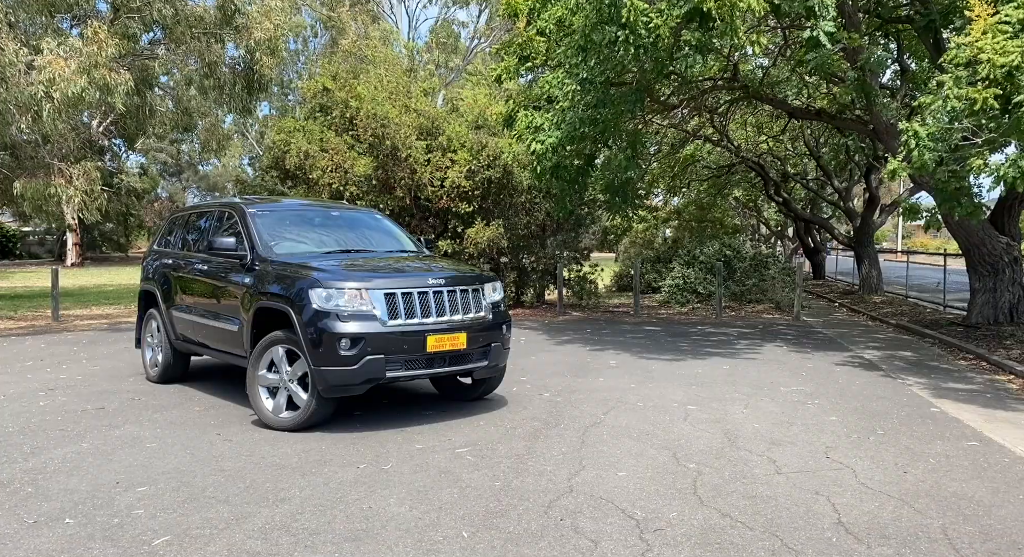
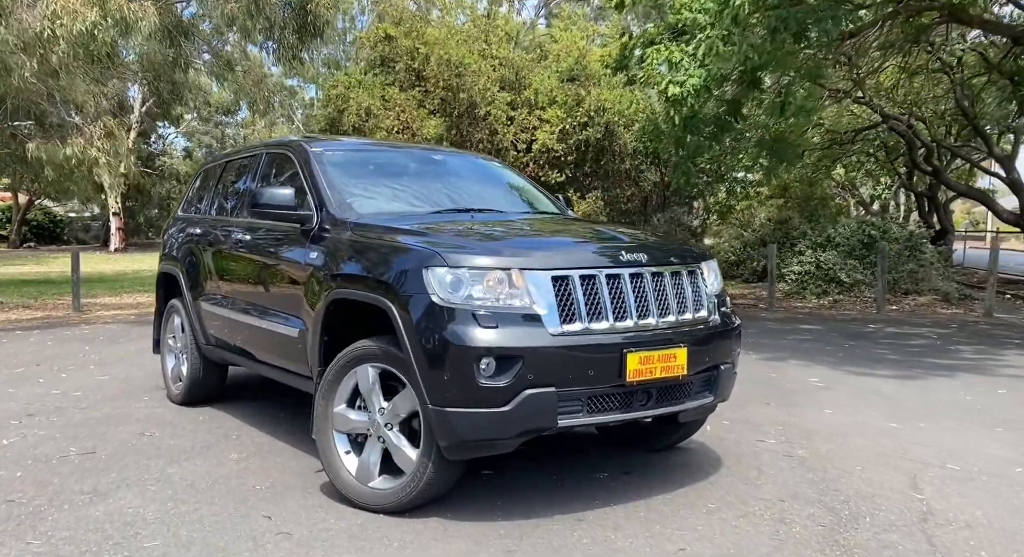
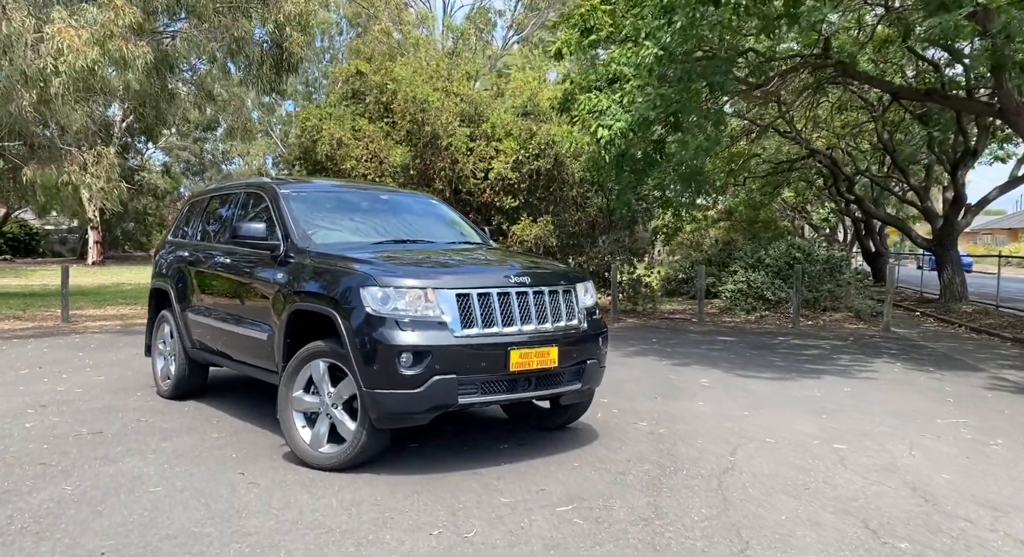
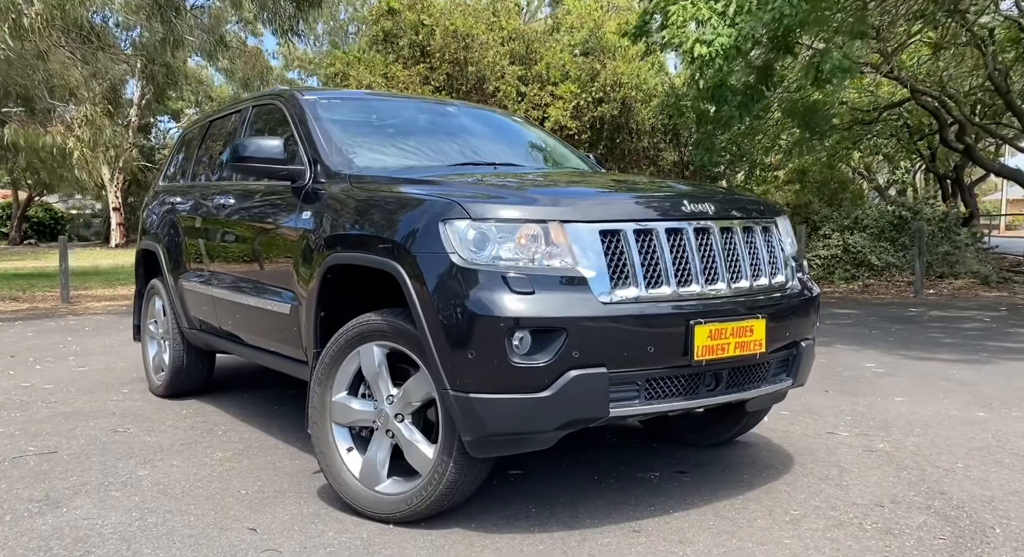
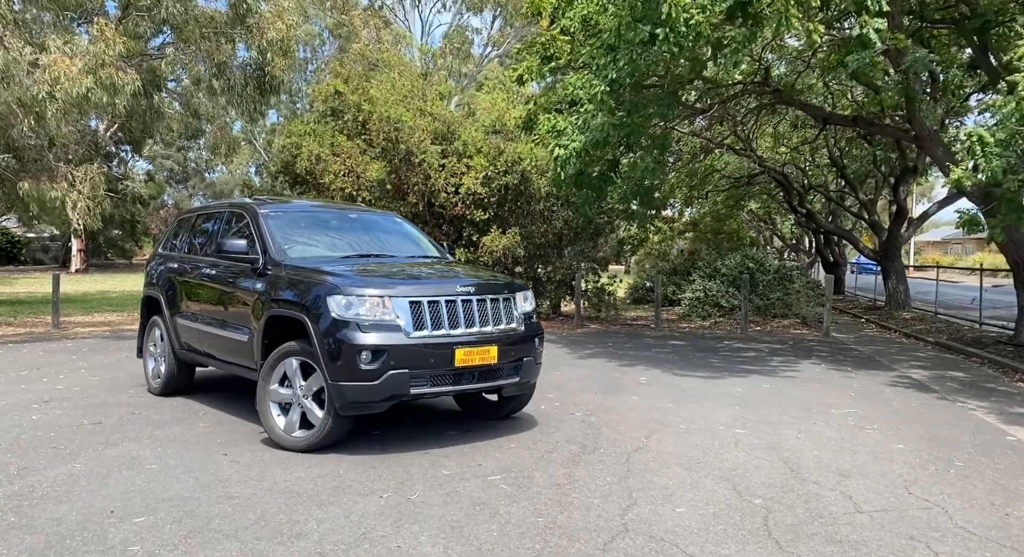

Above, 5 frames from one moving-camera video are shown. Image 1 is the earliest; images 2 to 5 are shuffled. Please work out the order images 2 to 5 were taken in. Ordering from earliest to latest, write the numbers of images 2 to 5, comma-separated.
5, 3, 2, 4
